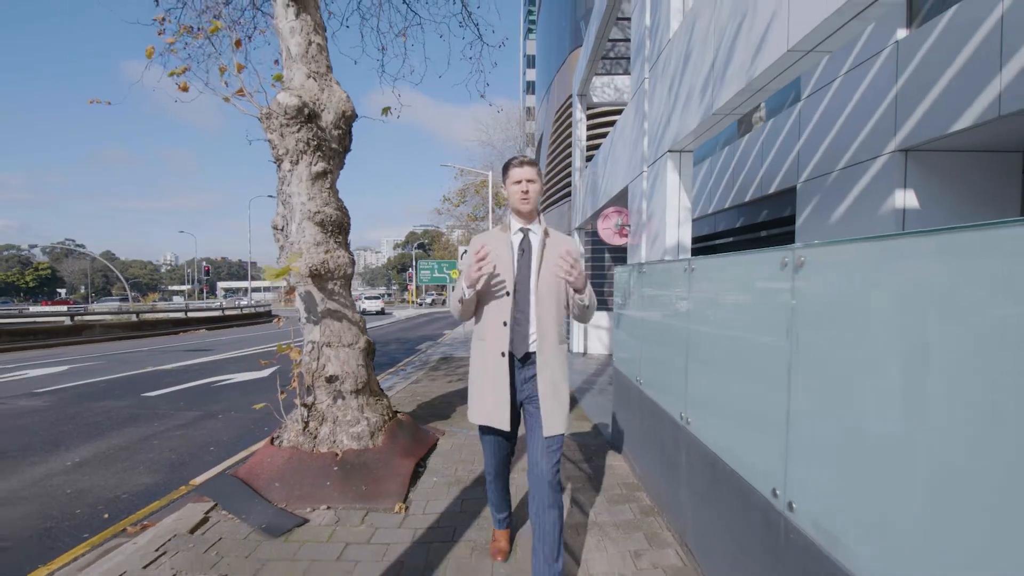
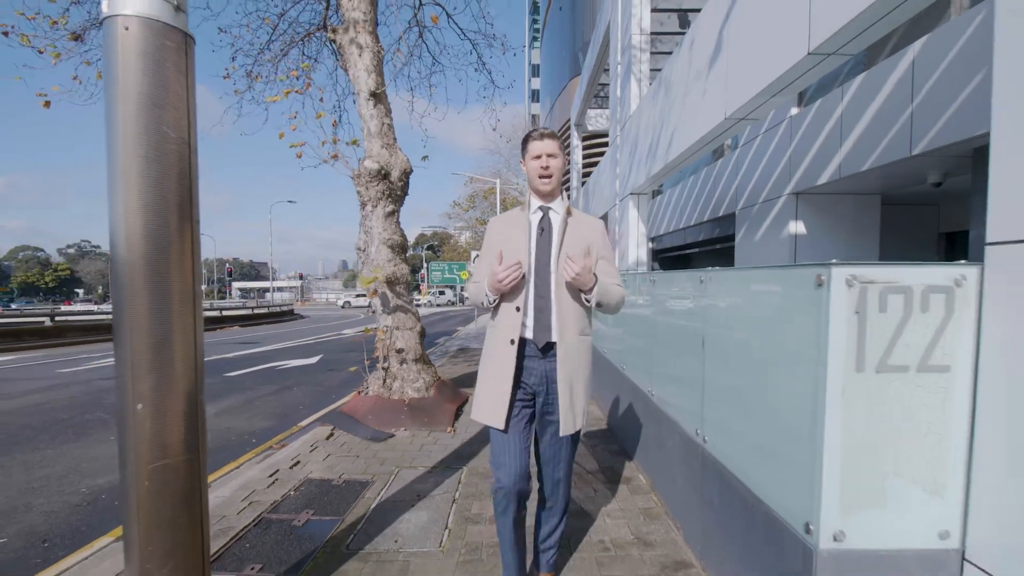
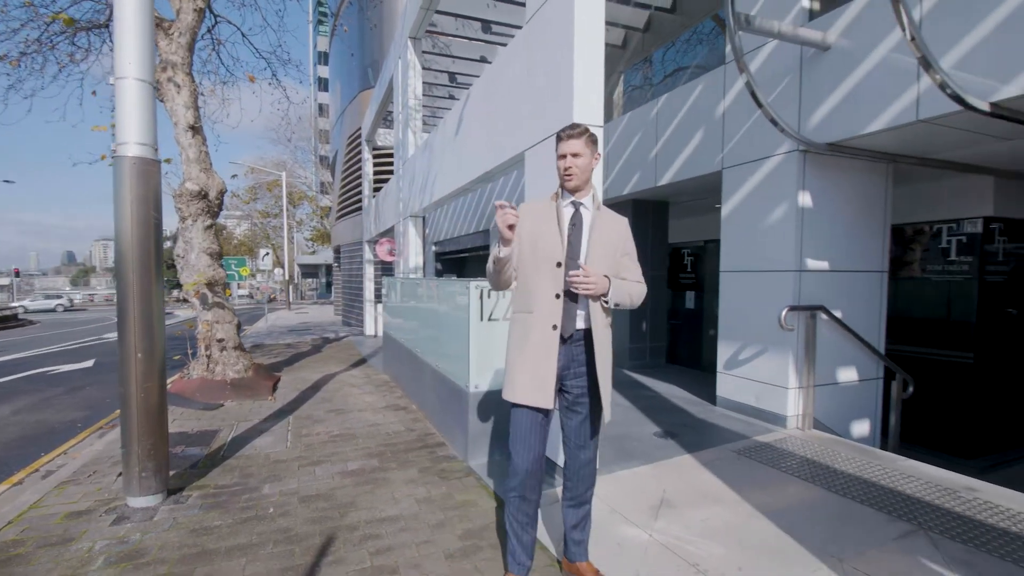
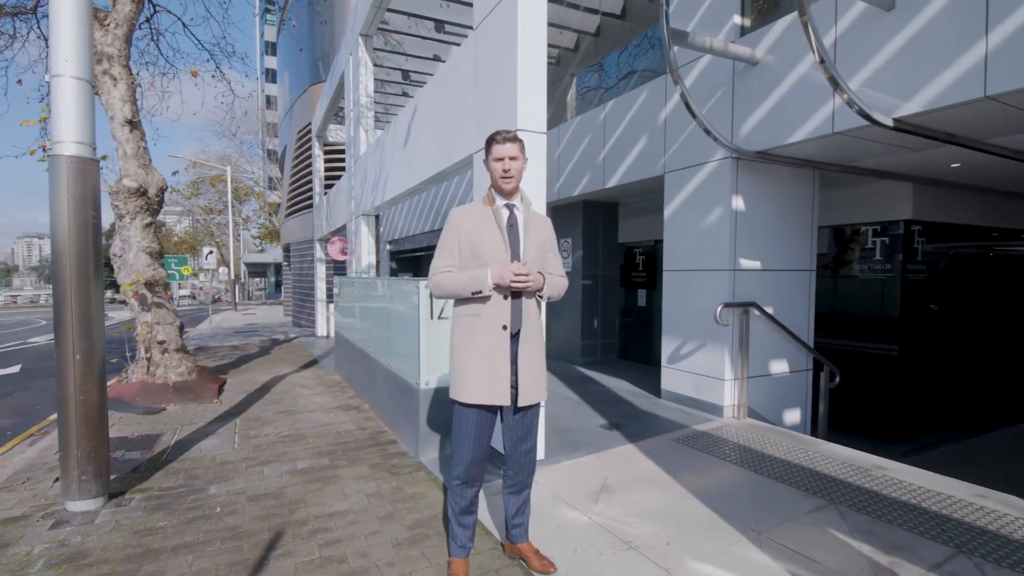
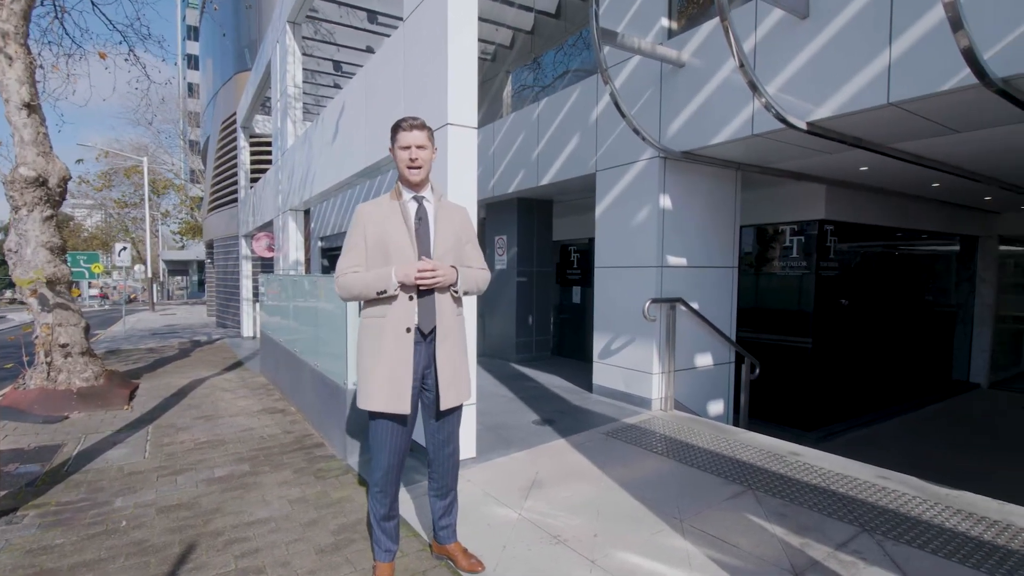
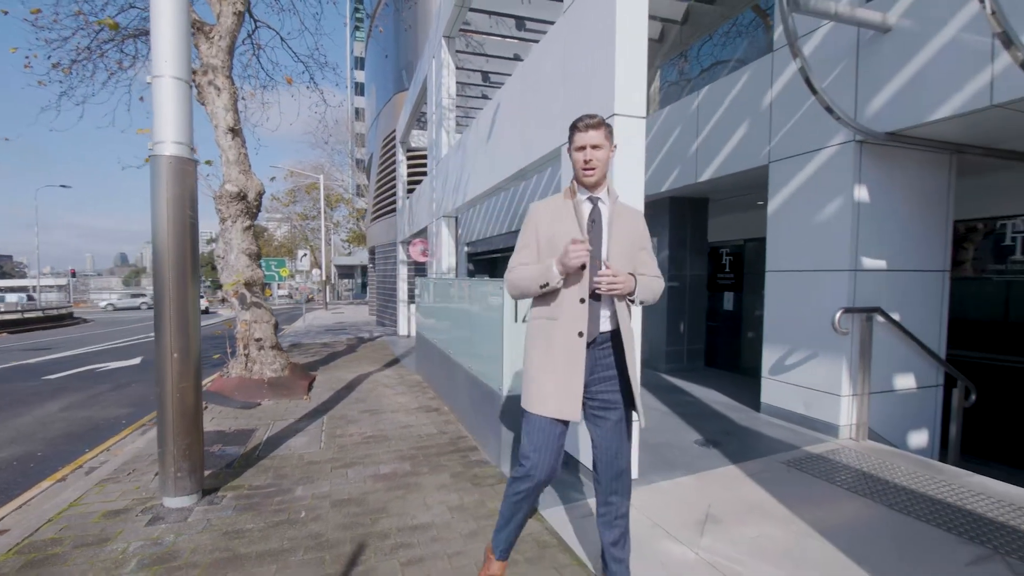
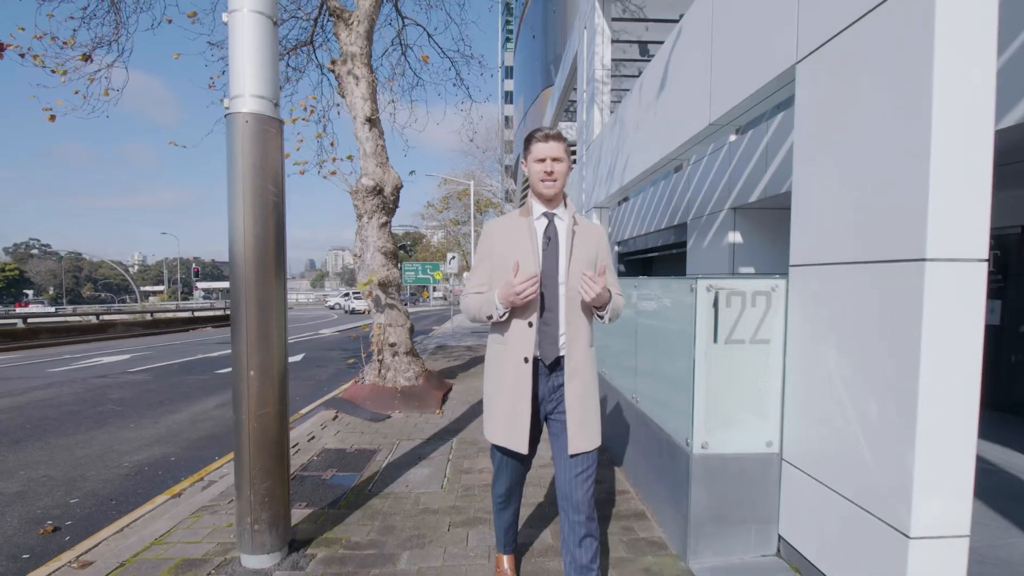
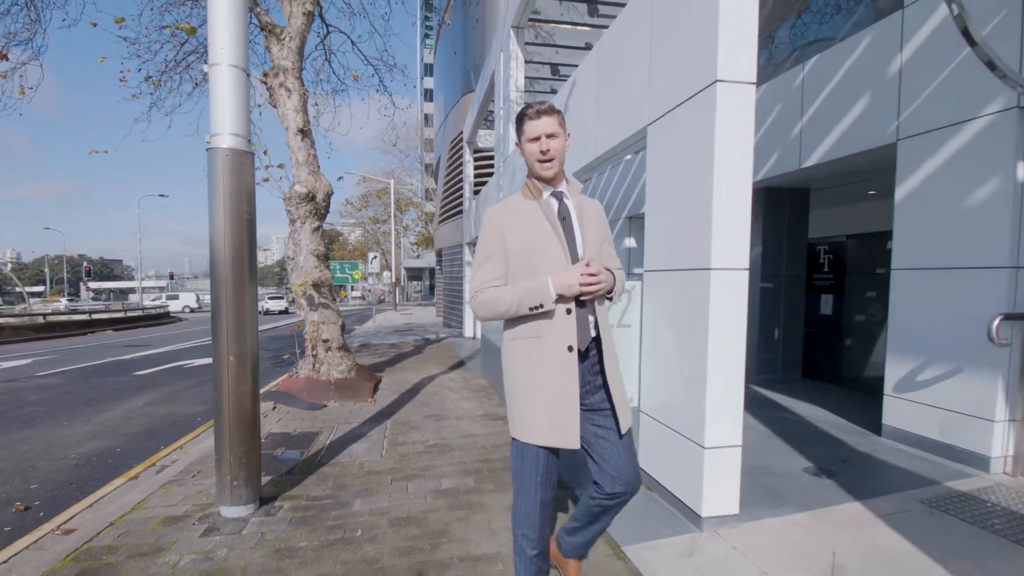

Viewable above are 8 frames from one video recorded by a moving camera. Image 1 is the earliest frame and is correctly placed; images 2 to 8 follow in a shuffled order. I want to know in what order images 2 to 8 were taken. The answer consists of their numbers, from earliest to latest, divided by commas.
2, 7, 8, 6, 3, 4, 5
